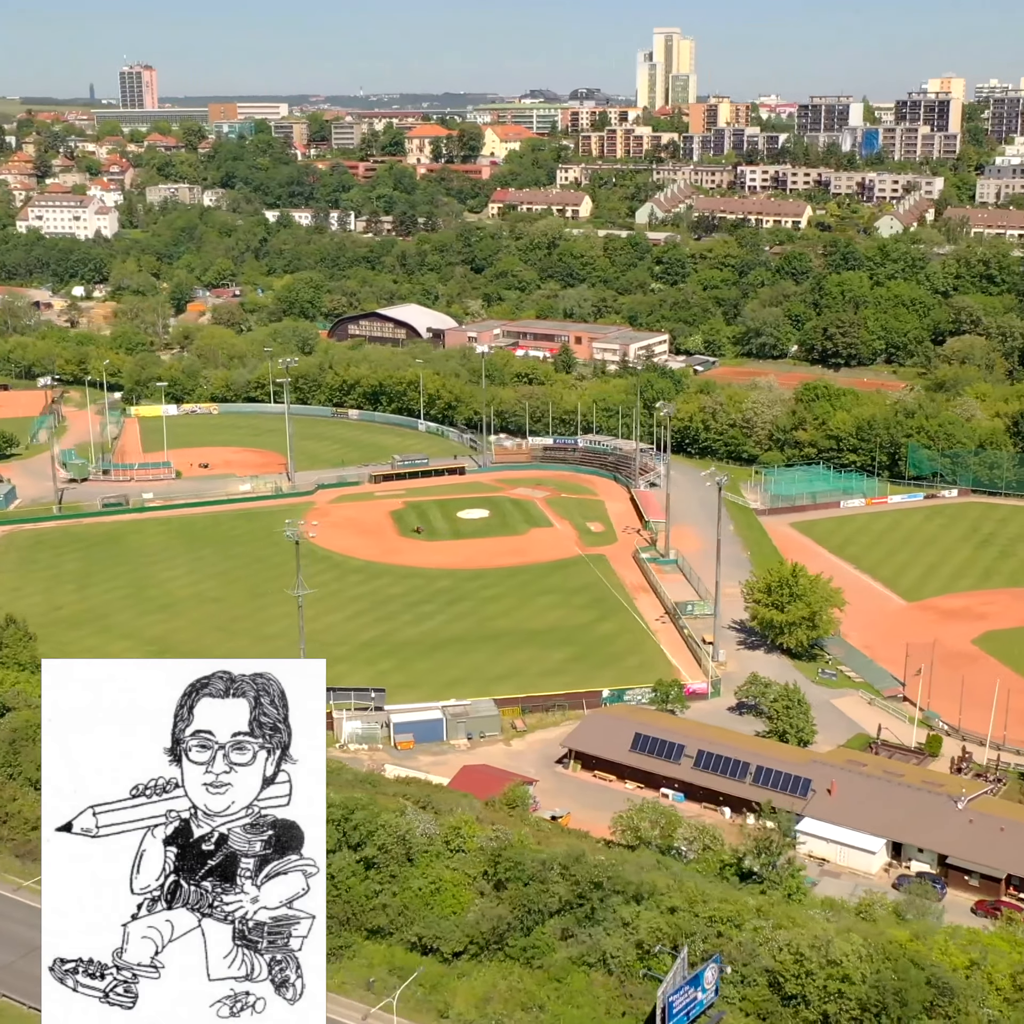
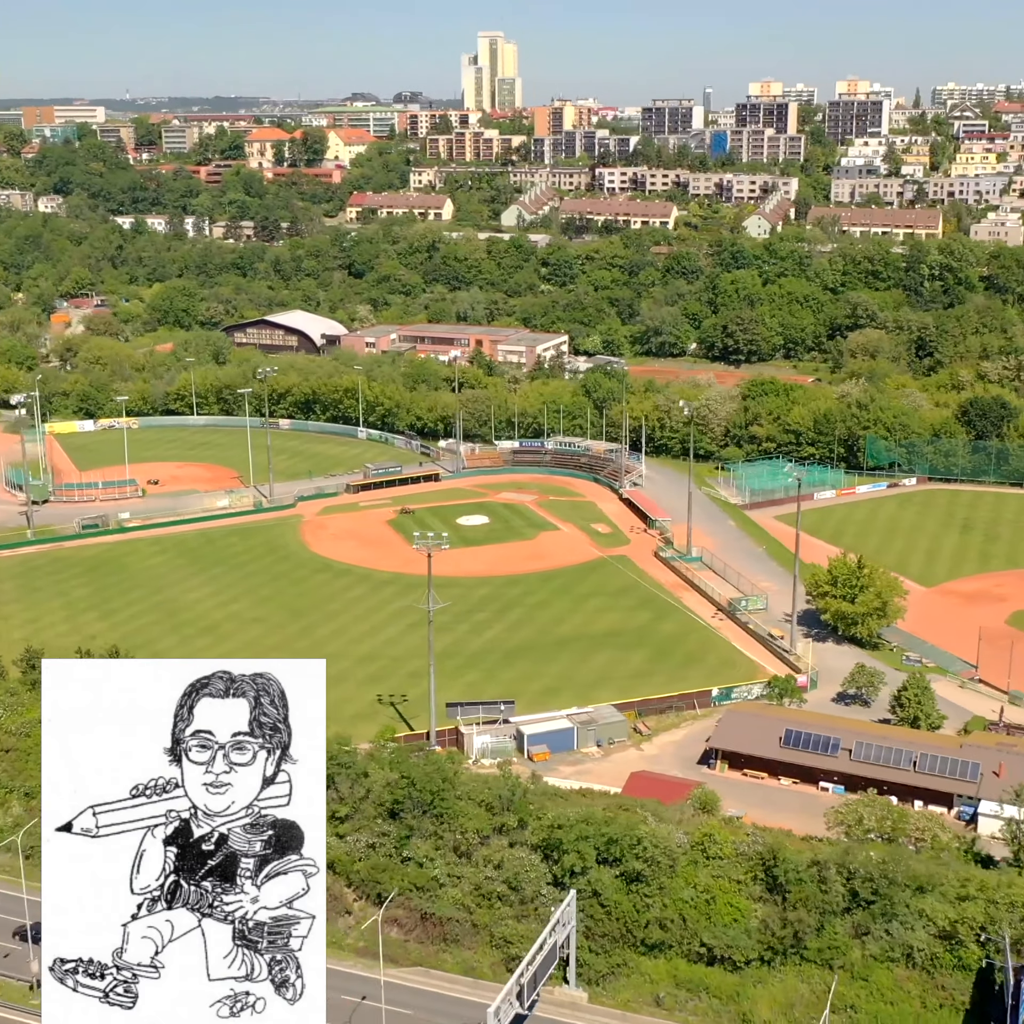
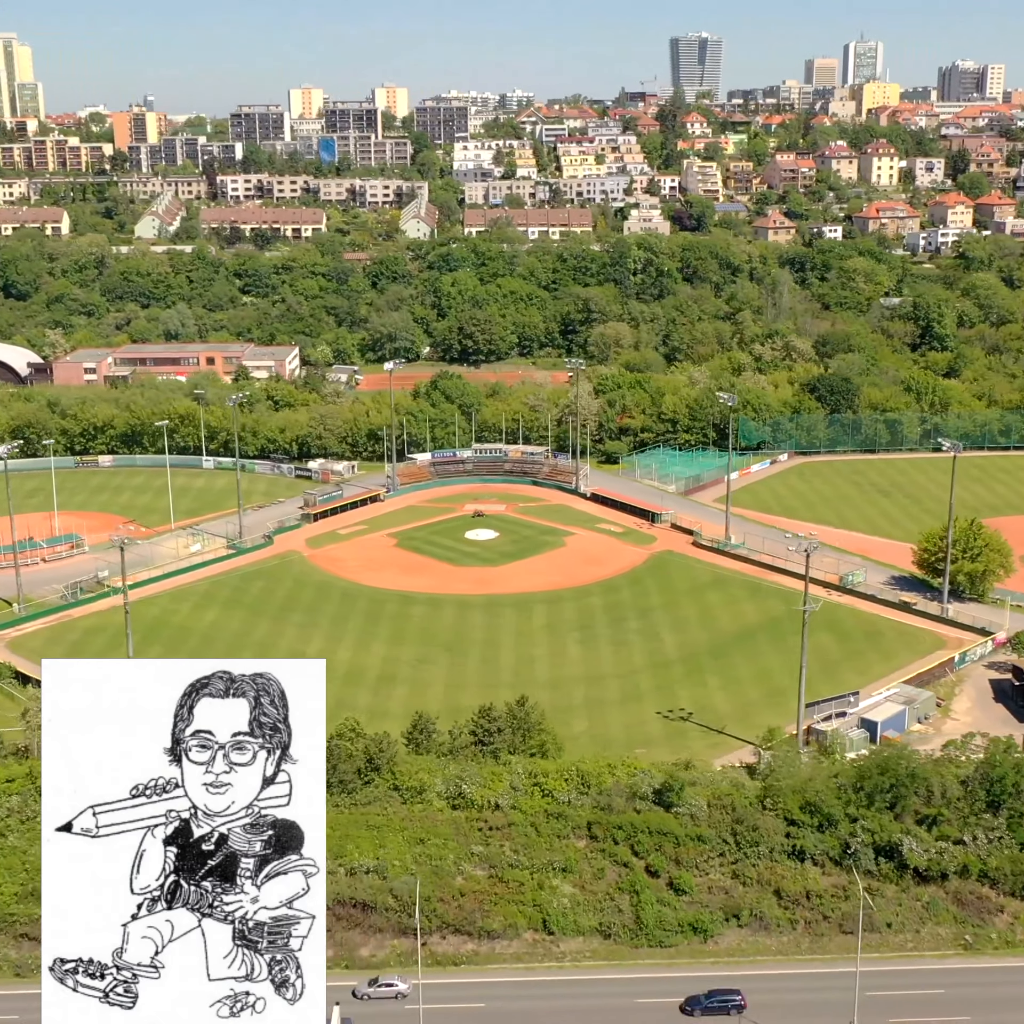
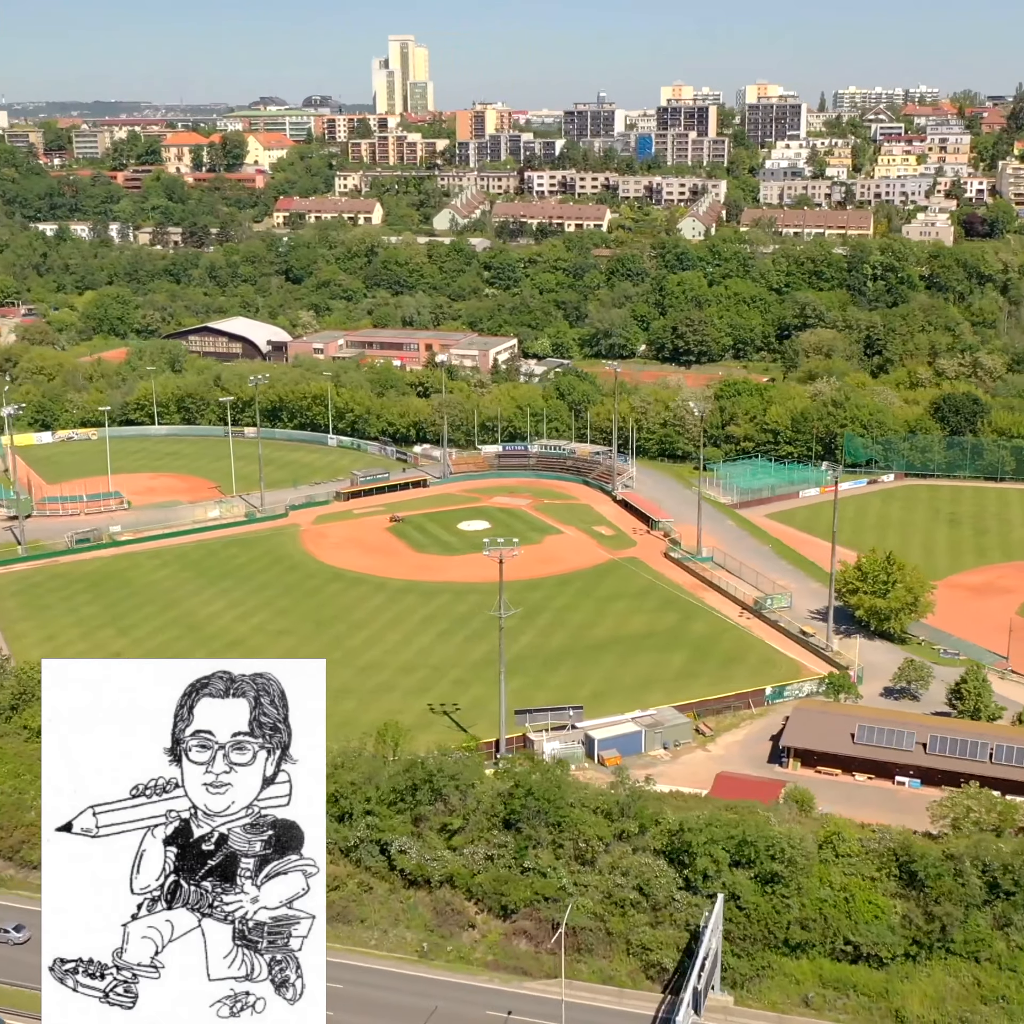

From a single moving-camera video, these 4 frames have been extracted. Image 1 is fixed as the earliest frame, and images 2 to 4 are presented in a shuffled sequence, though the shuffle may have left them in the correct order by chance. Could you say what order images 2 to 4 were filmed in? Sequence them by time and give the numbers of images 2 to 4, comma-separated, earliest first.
2, 4, 3
